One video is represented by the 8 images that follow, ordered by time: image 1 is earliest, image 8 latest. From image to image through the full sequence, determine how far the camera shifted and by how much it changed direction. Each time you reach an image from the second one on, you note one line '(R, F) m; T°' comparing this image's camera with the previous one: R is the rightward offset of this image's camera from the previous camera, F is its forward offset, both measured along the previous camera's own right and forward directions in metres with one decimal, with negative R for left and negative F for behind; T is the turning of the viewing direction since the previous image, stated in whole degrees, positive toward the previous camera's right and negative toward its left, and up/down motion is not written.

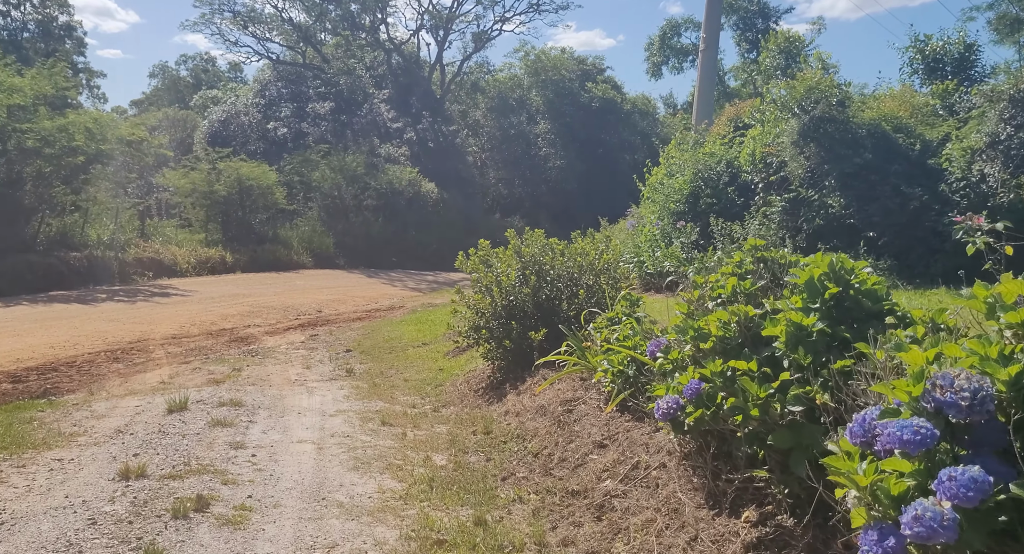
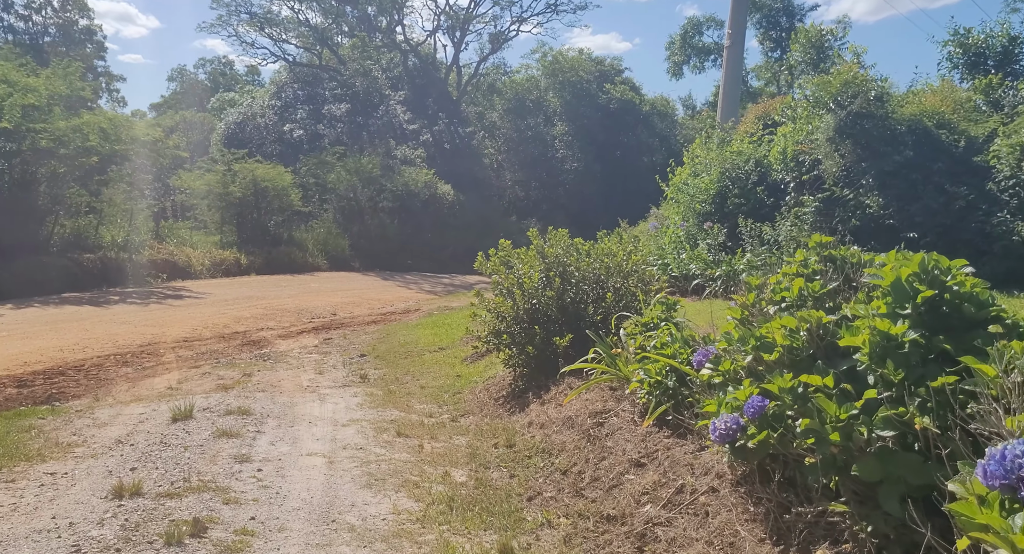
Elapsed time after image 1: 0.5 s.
(-0.1, +0.4) m; -1°
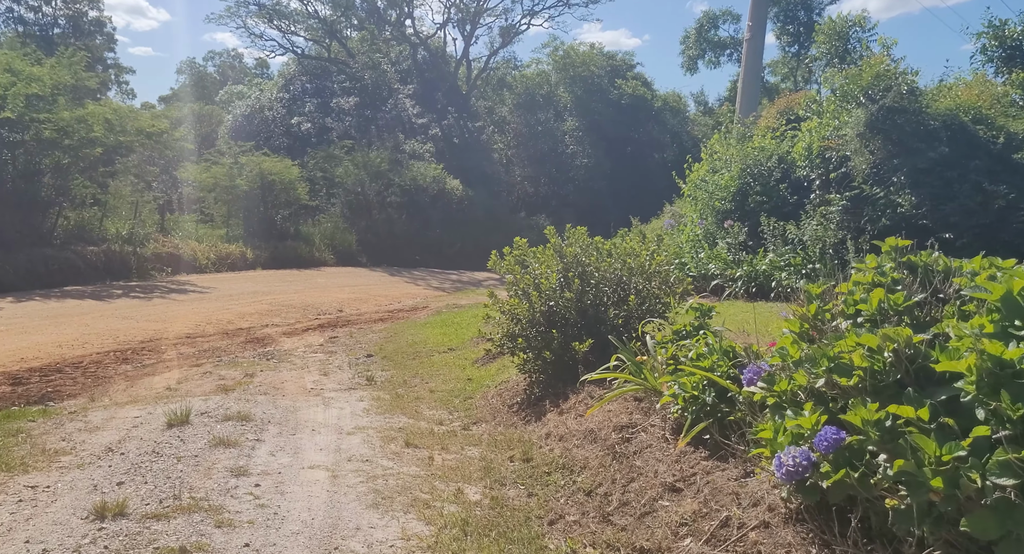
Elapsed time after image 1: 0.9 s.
(-0.1, +0.4) m; 0°
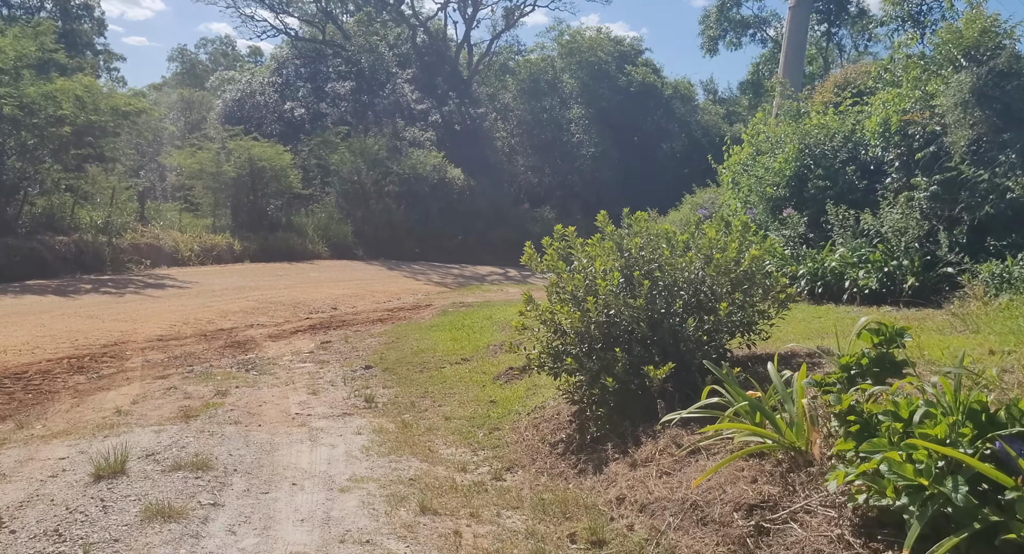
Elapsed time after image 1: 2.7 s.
(-0.3, +1.8) m; 0°
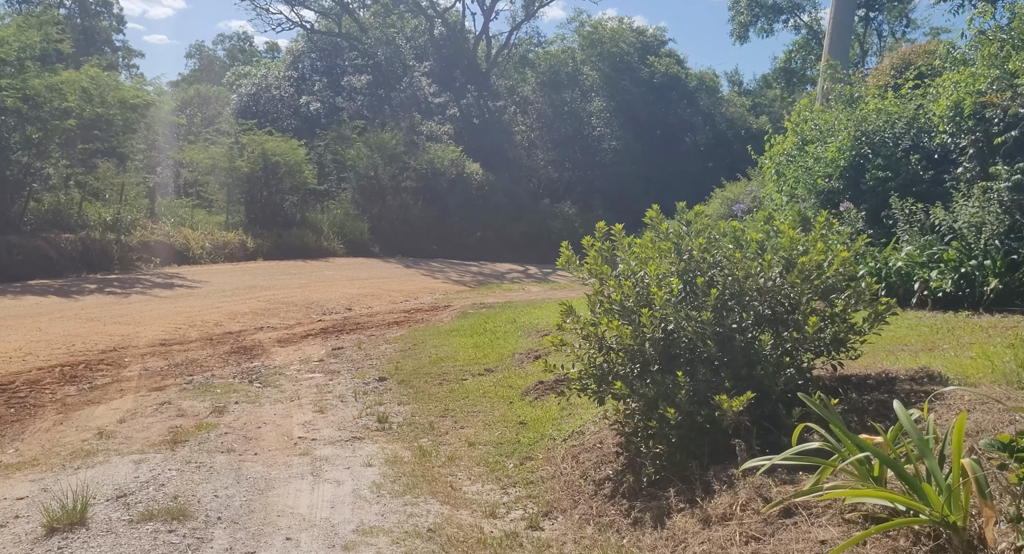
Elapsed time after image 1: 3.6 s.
(-0.1, +0.9) m; -1°
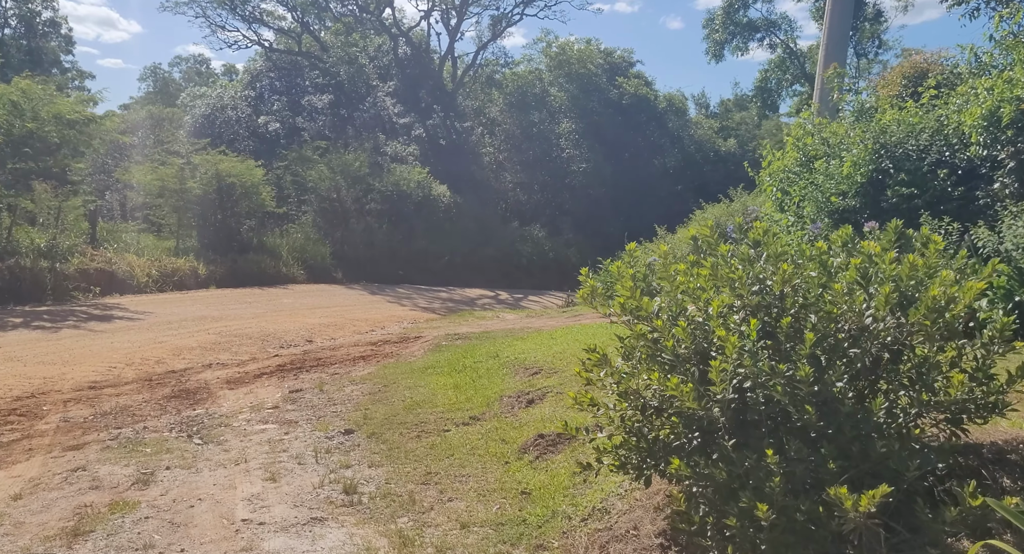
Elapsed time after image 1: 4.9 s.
(-0.2, +1.3) m; +2°
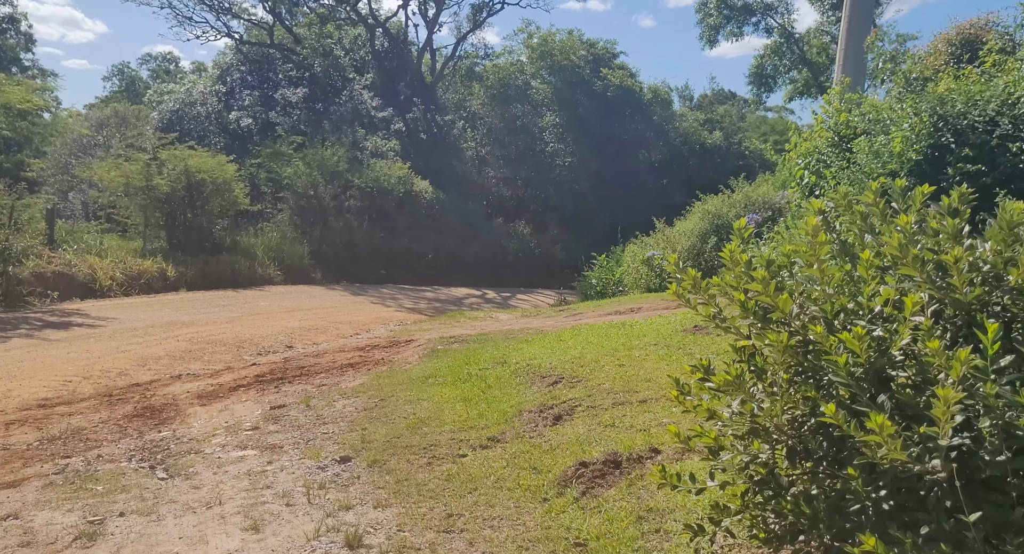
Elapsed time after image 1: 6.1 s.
(-0.3, +1.2) m; +2°
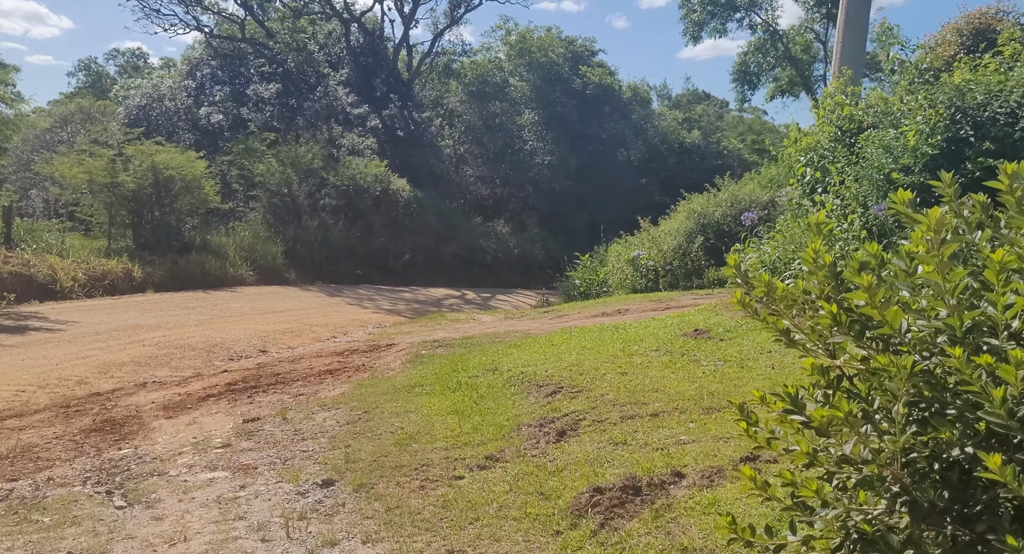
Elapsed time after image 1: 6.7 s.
(-0.2, +0.6) m; +2°
